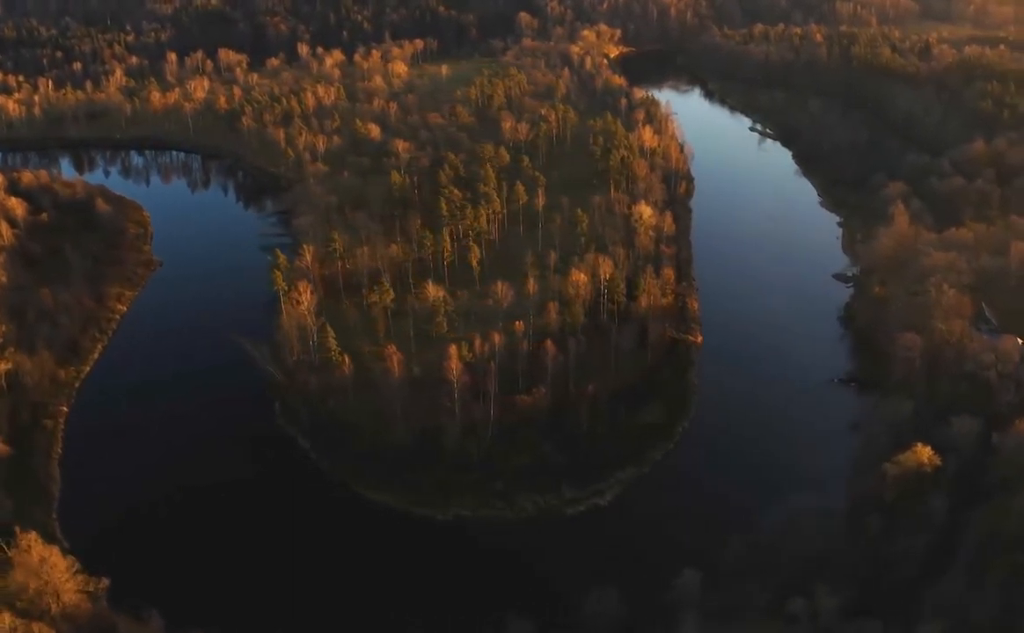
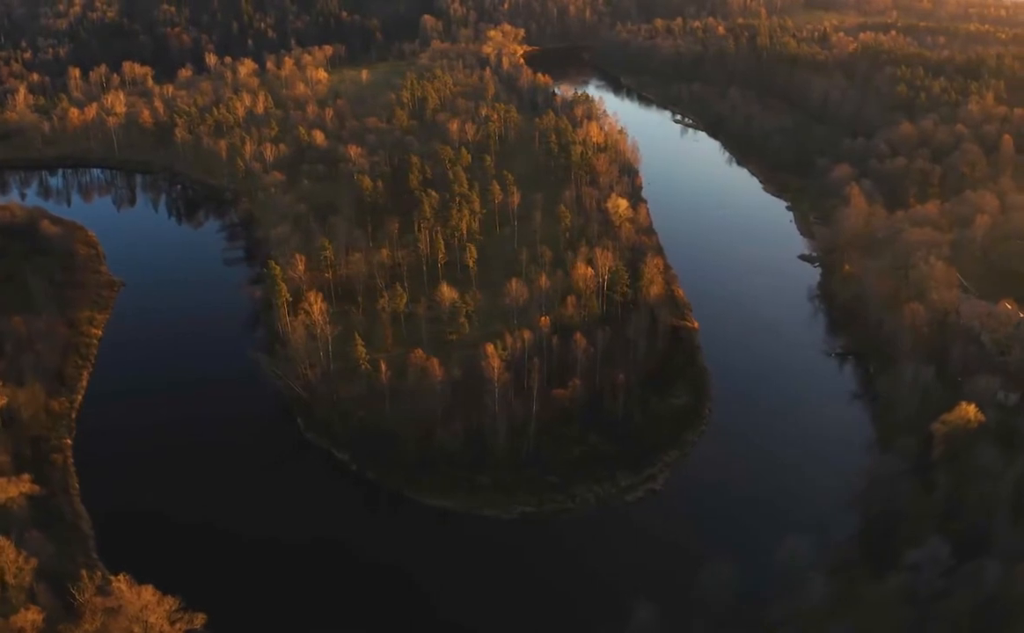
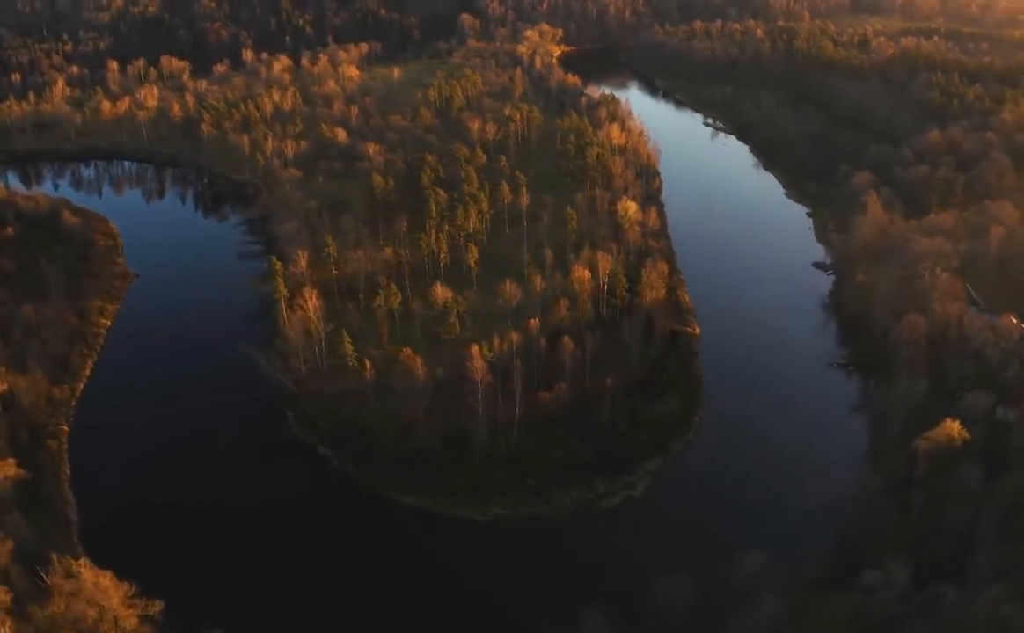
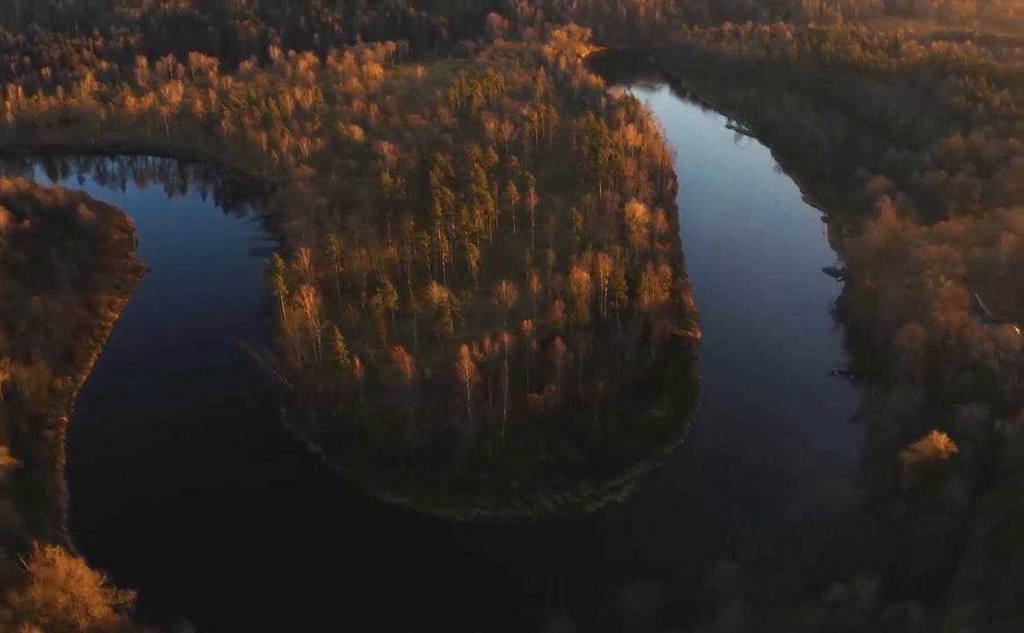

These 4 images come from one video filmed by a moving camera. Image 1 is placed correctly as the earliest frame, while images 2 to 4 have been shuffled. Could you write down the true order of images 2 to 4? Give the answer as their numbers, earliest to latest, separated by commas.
4, 3, 2
